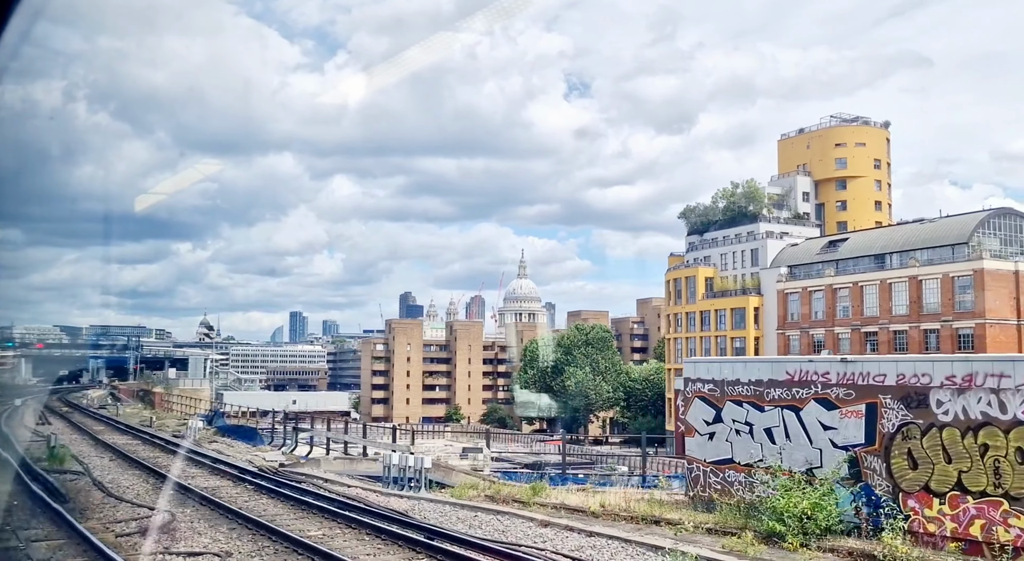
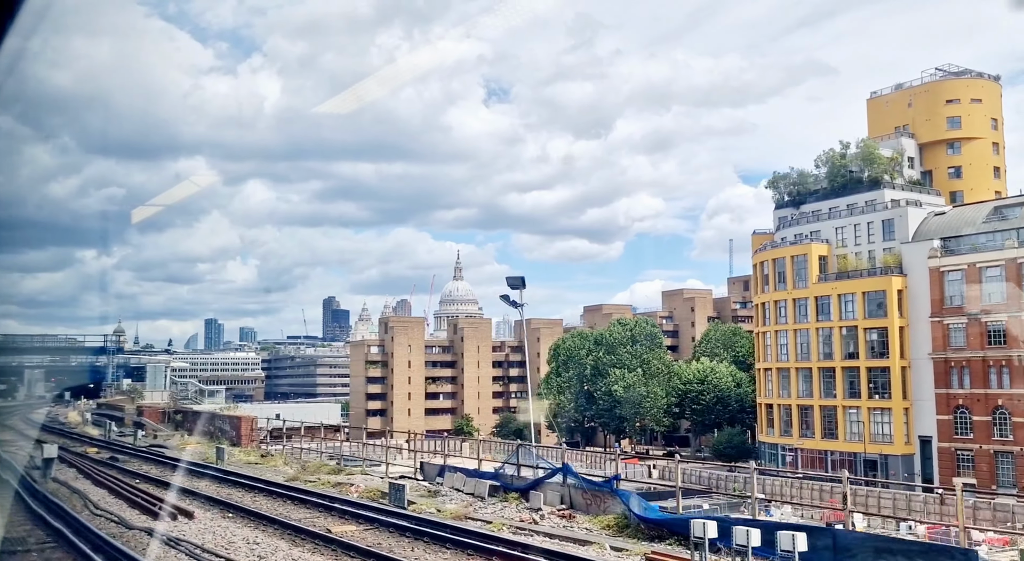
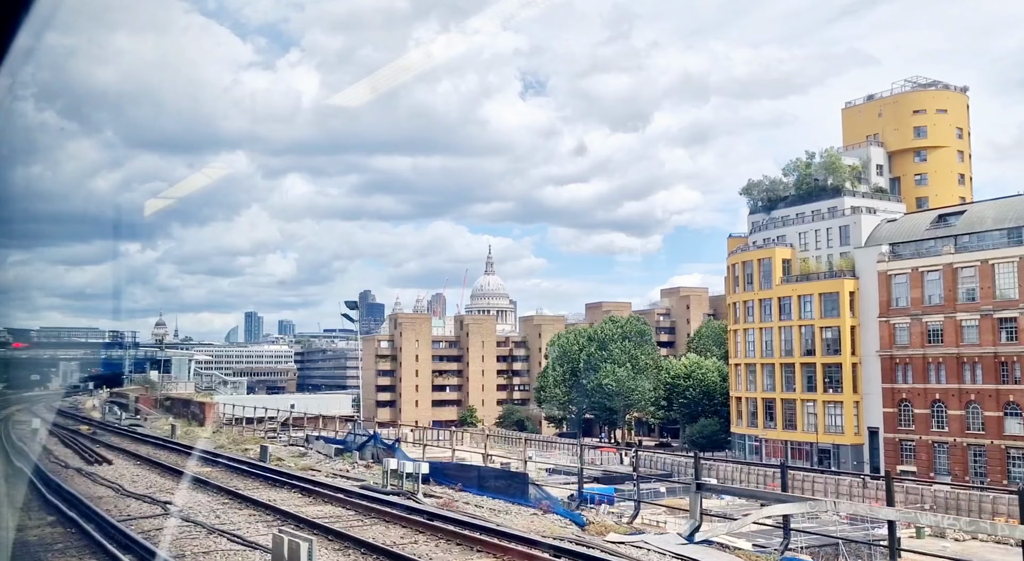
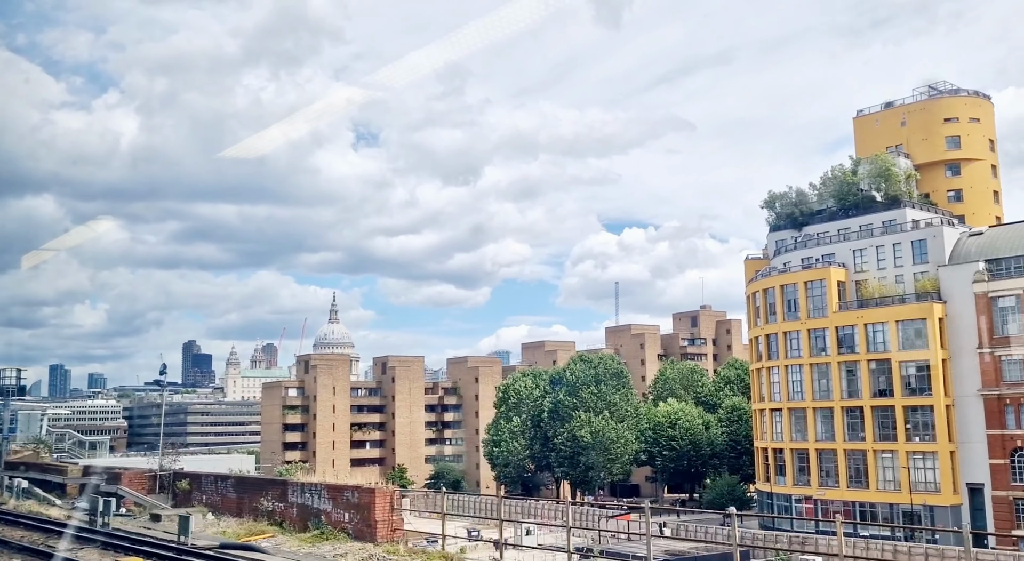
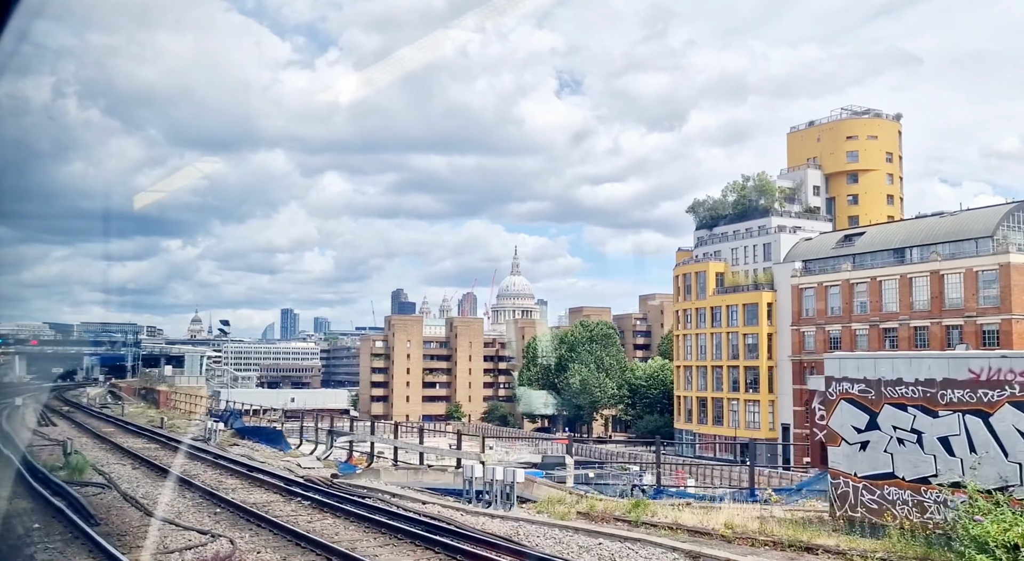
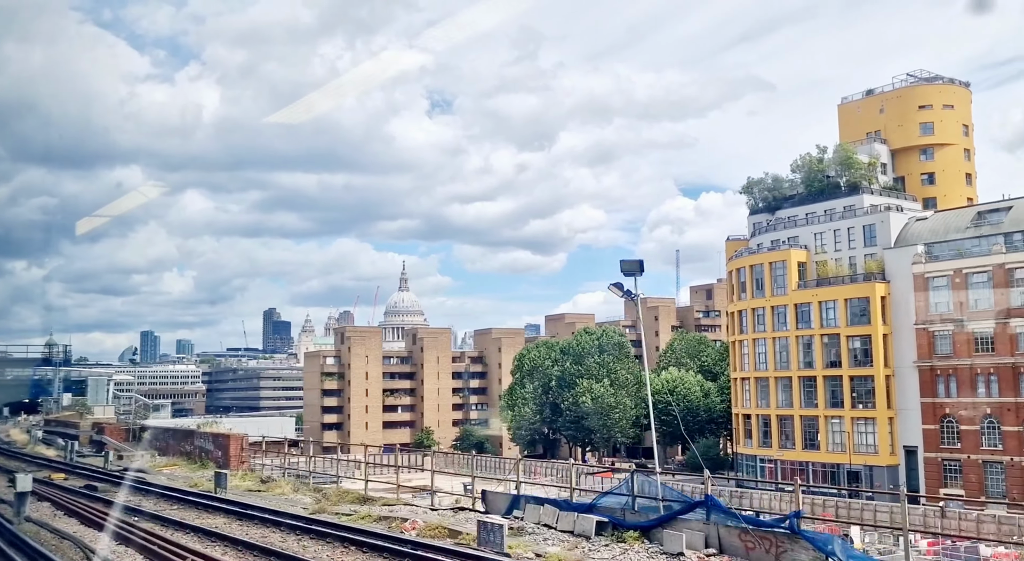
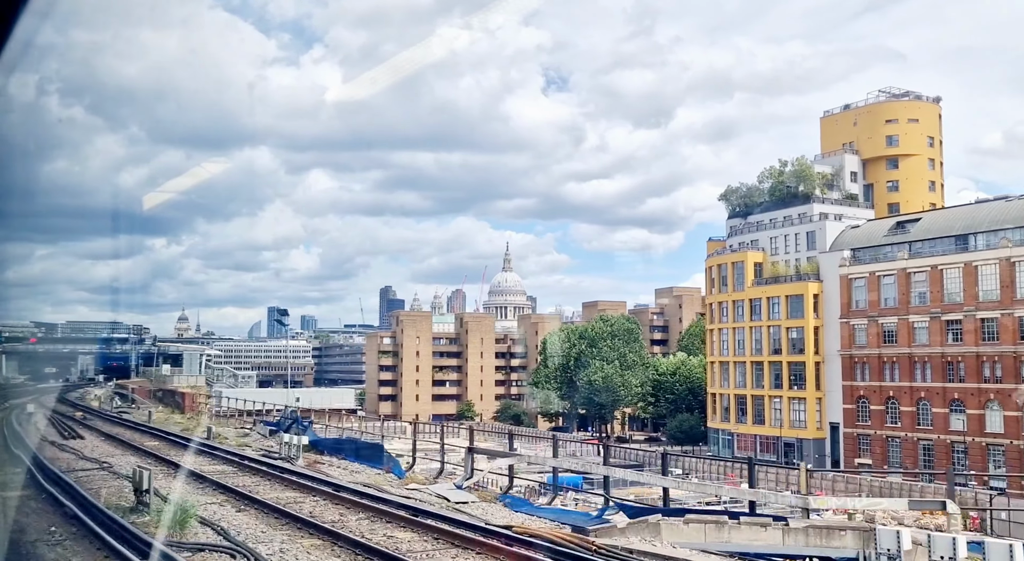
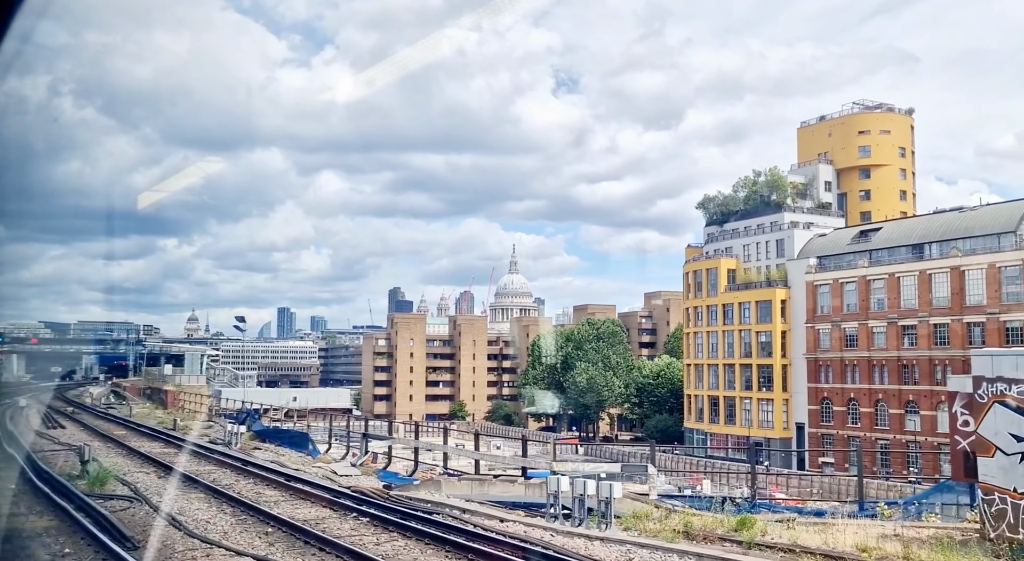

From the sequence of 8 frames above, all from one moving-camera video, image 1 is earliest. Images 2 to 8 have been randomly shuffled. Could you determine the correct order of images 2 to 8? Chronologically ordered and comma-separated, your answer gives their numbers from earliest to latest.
5, 8, 7, 3, 2, 6, 4
